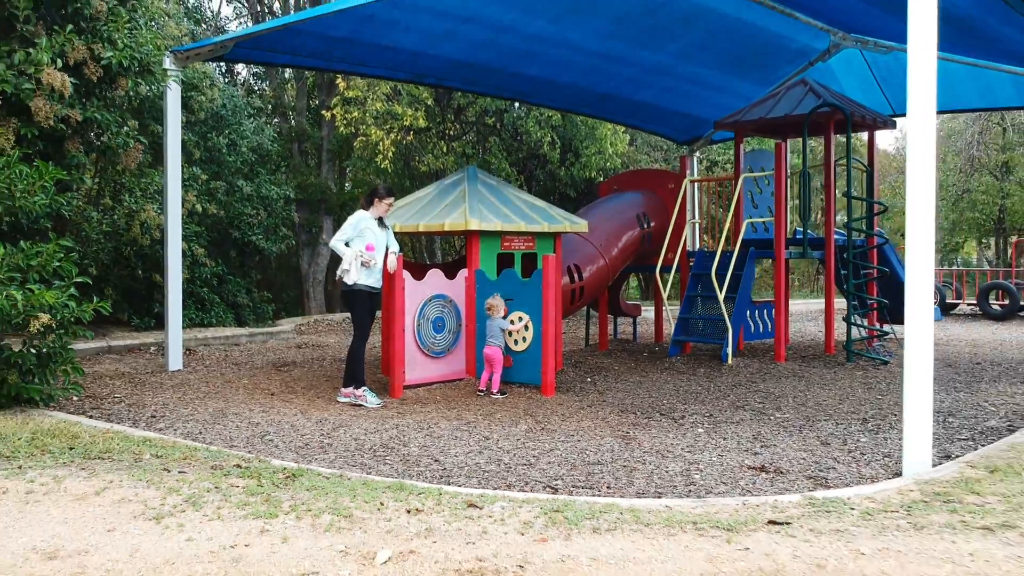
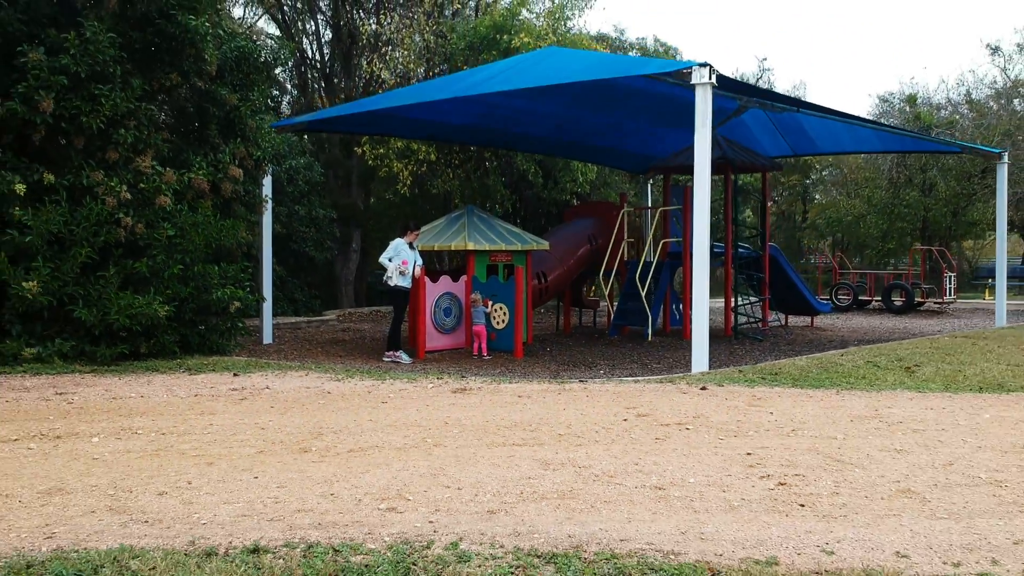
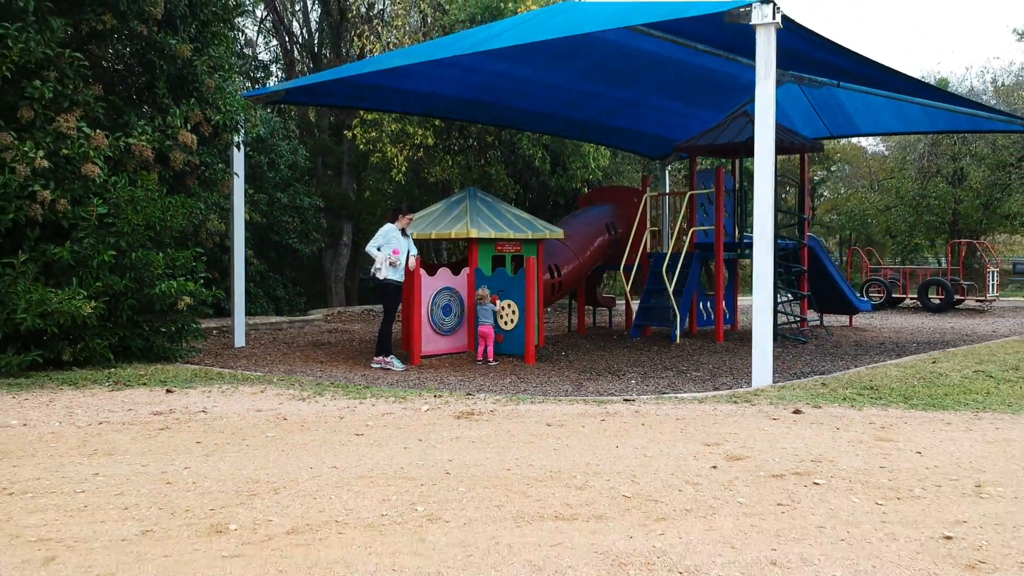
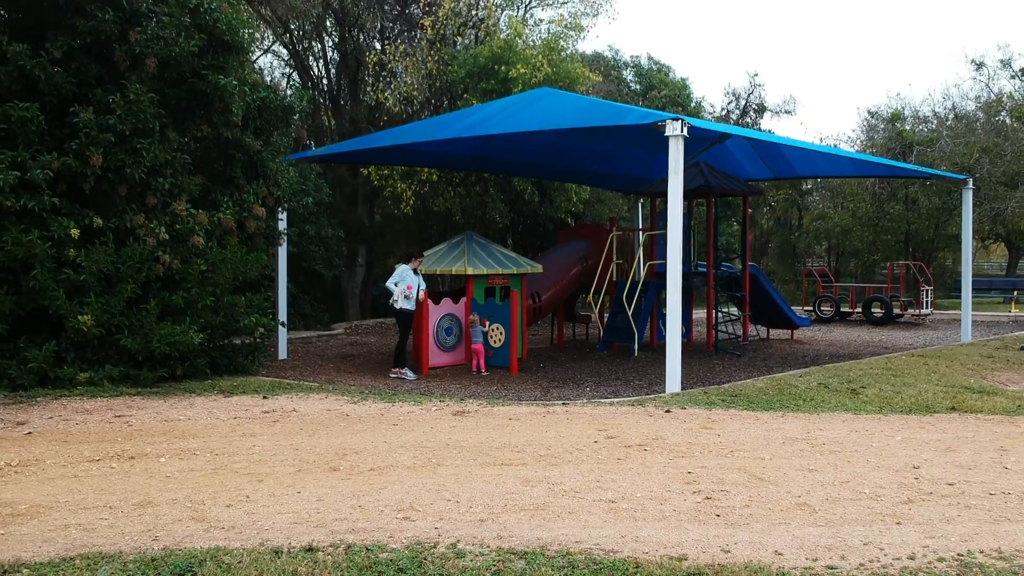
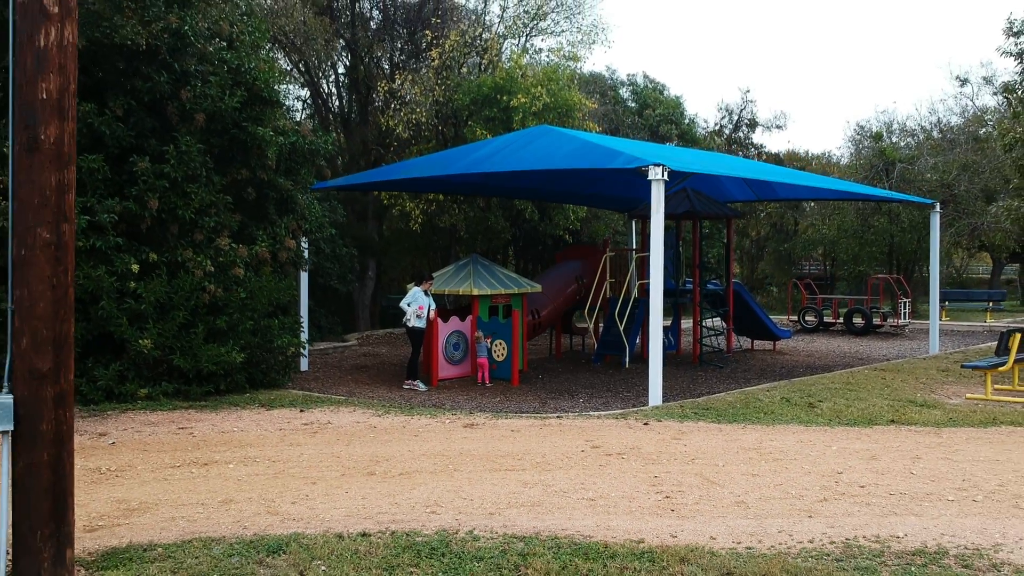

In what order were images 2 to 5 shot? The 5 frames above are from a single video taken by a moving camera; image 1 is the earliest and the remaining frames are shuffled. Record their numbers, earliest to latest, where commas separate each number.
3, 2, 4, 5
